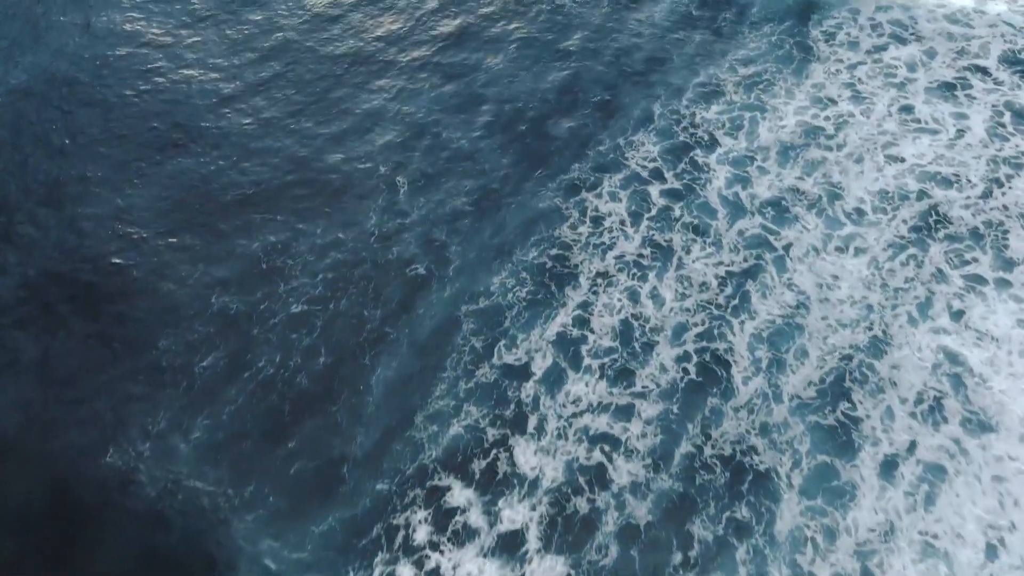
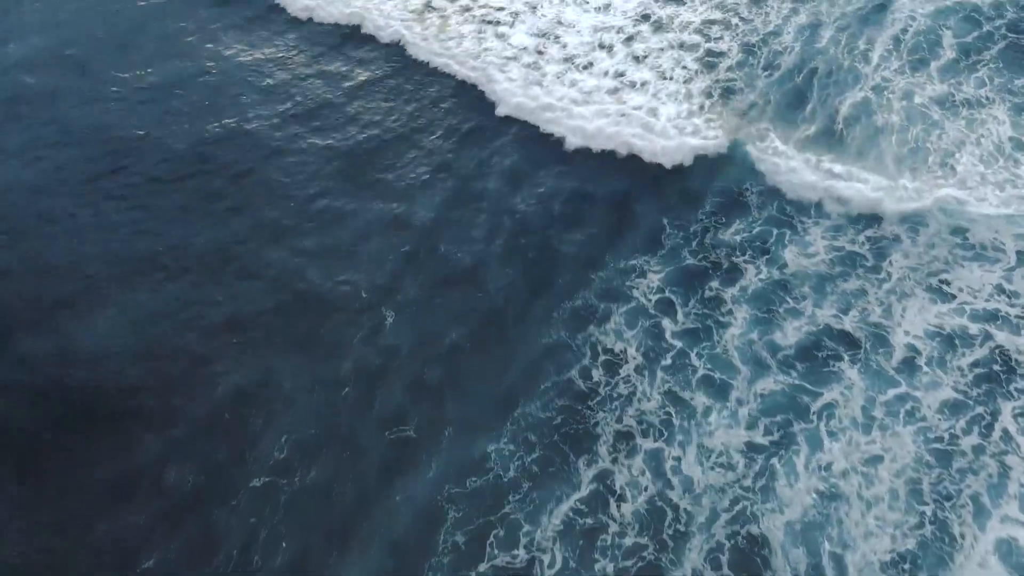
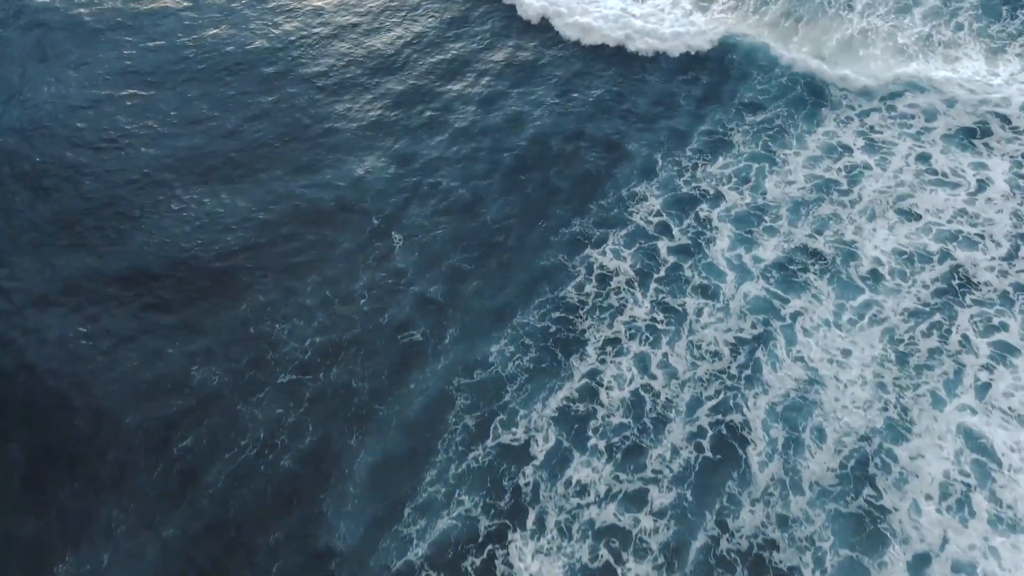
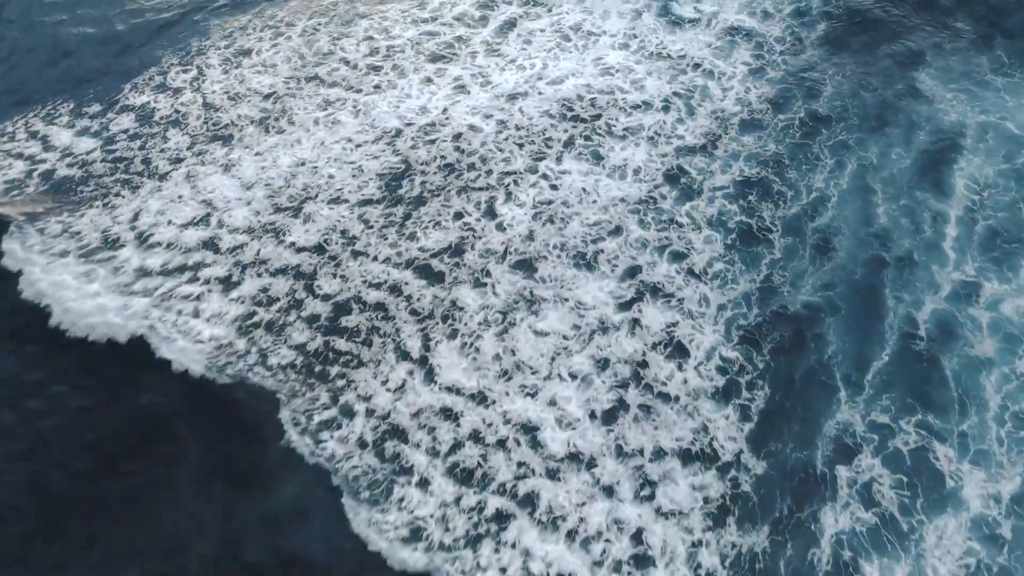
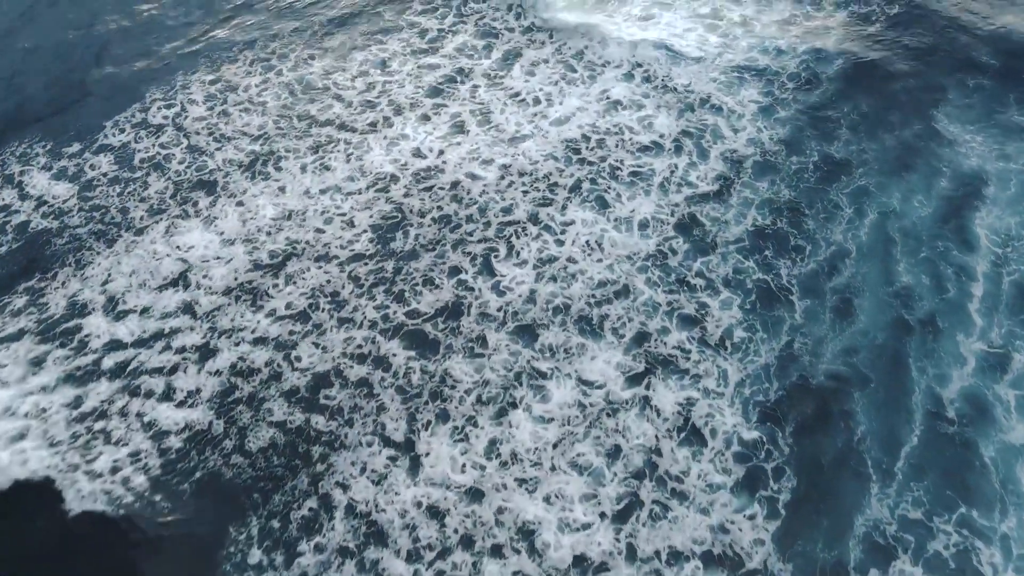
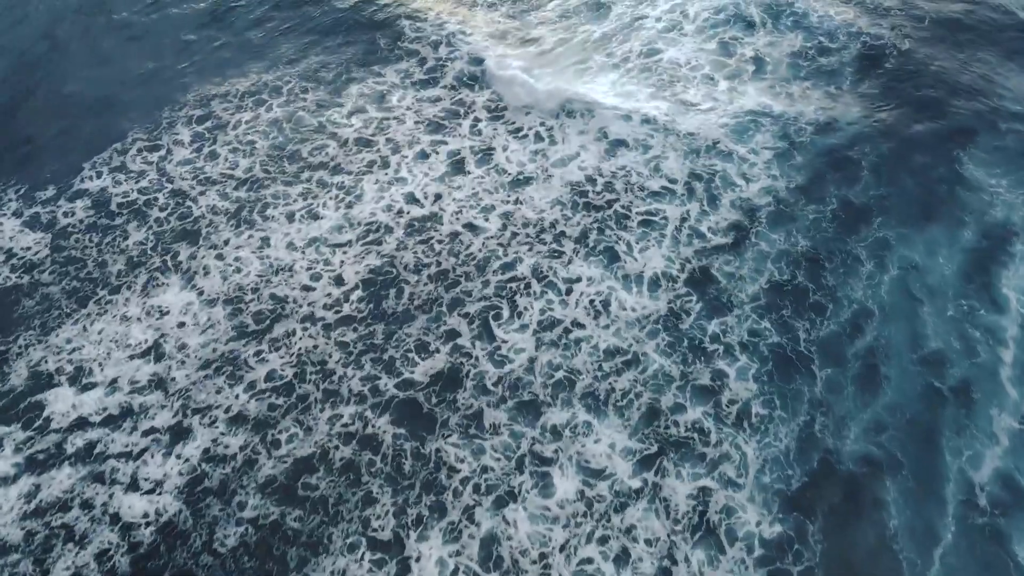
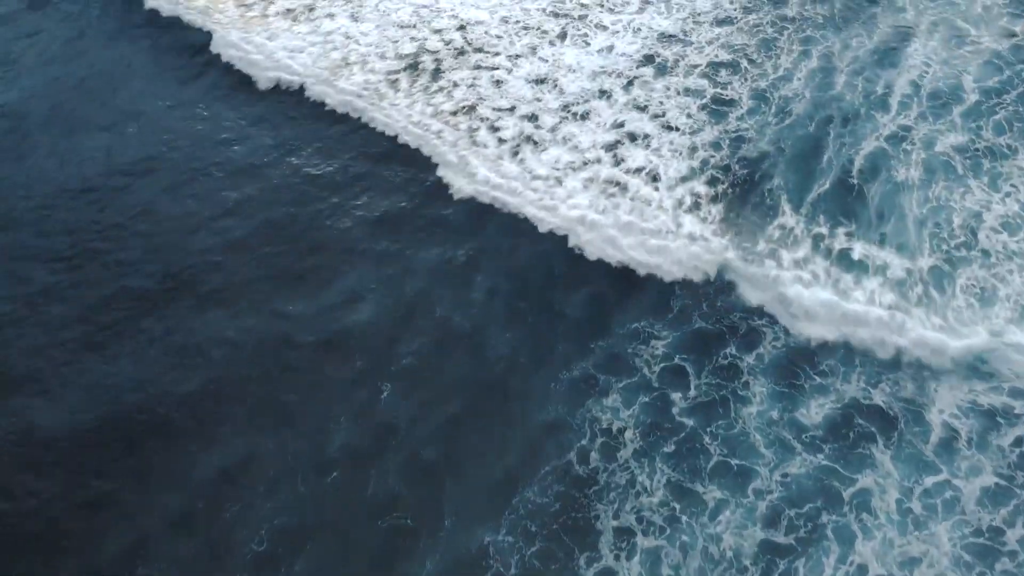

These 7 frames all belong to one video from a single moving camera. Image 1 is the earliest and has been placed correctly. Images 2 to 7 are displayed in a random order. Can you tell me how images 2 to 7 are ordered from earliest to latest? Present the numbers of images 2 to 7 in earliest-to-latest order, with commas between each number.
3, 2, 7, 4, 5, 6
